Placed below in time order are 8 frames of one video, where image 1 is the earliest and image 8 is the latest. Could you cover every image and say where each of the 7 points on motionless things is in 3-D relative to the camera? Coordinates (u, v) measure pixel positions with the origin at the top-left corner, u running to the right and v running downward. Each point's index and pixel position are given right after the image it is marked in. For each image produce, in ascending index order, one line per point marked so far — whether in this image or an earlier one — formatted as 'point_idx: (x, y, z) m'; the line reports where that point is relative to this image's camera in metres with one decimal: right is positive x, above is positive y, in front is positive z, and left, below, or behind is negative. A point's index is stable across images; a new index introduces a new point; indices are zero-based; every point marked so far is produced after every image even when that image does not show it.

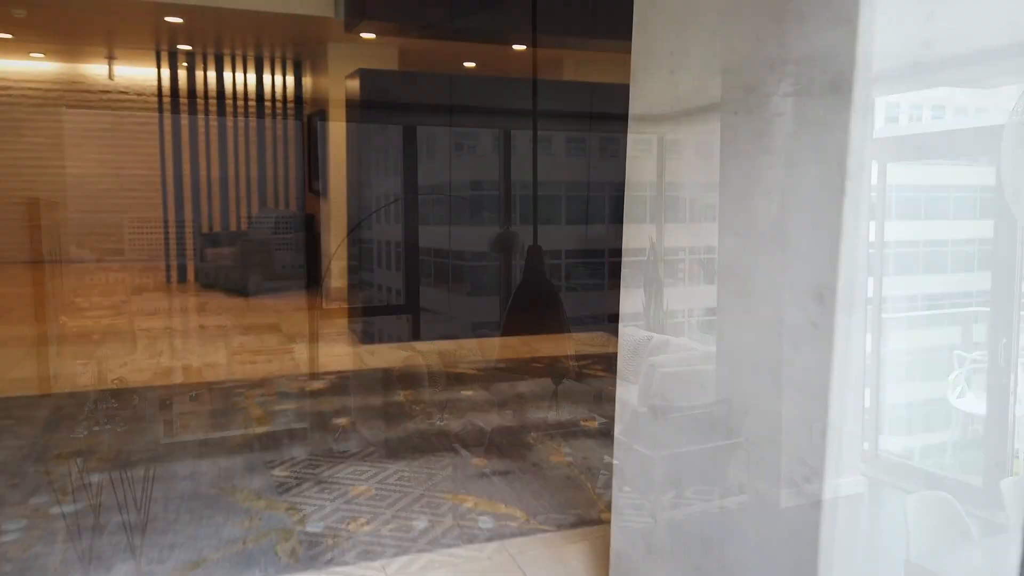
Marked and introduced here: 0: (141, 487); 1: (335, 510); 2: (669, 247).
0: (-1.5, -0.8, +3.2) m
1: (-0.7, -0.8, +3.0) m
2: (+0.4, +0.1, +1.9) m
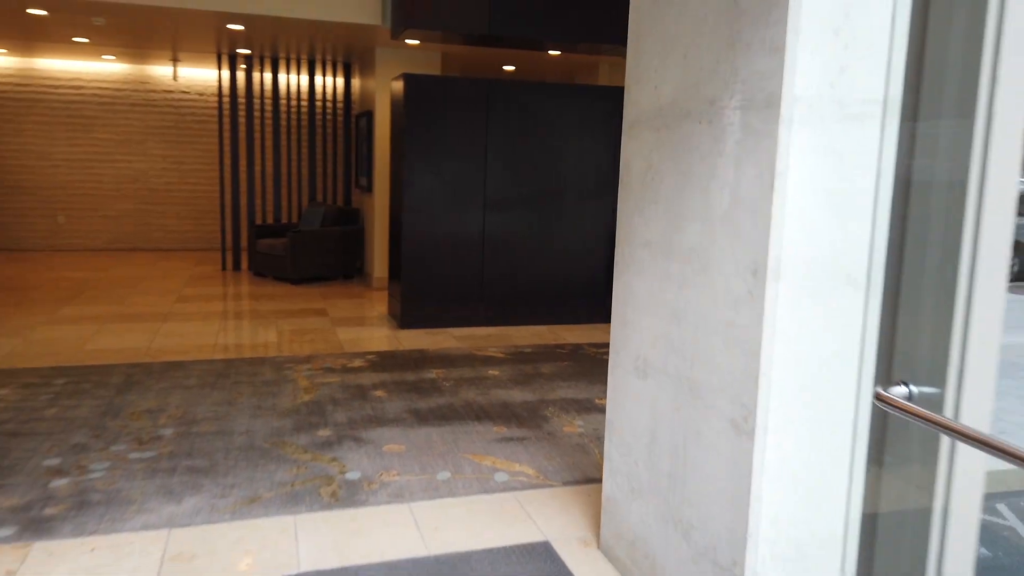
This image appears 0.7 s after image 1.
0: (-1.4, -0.7, +3.6) m
1: (-0.6, -0.7, +3.4) m
2: (+0.4, +0.2, +2.3) m
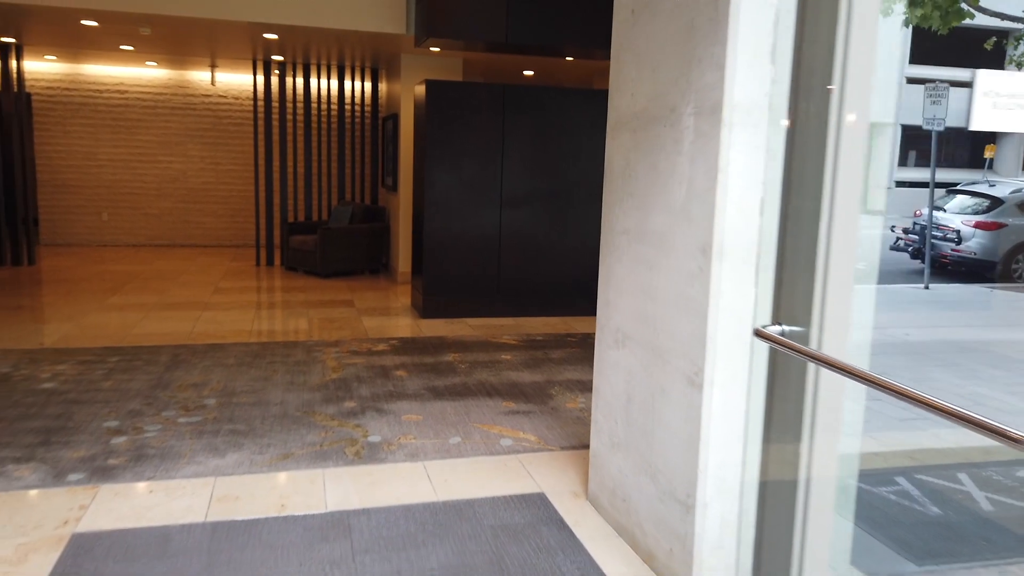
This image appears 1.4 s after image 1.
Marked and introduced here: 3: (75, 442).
0: (-1.4, -0.6, +4.1) m
1: (-0.6, -0.7, +3.8) m
2: (+0.4, +0.2, +2.6) m
3: (-2.0, -0.7, +3.5) m
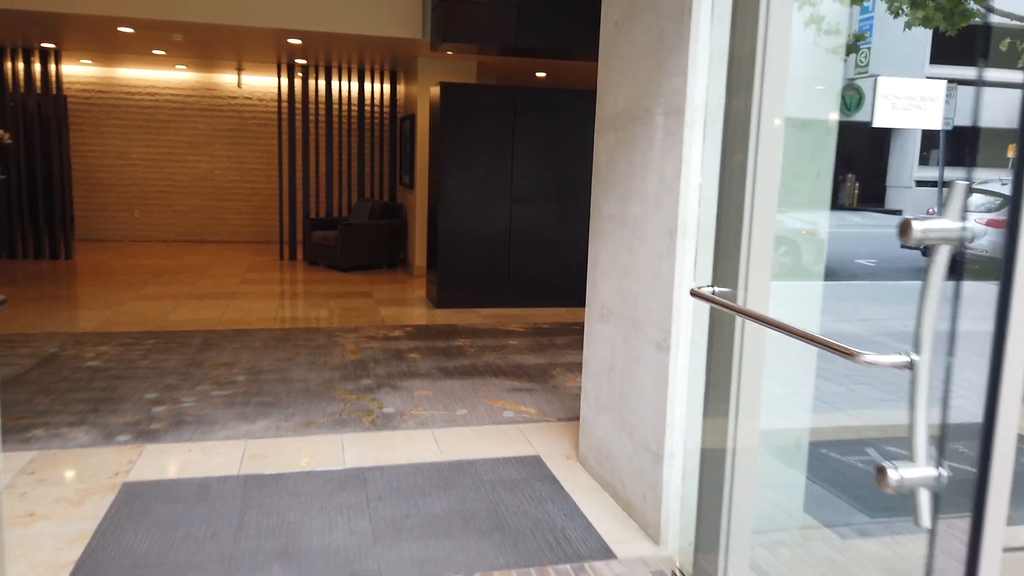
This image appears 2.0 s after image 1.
0: (-1.4, -0.5, +4.4) m
1: (-0.6, -0.6, +4.2) m
2: (+0.4, +0.3, +3.0) m
3: (-2.0, -0.6, +3.9) m
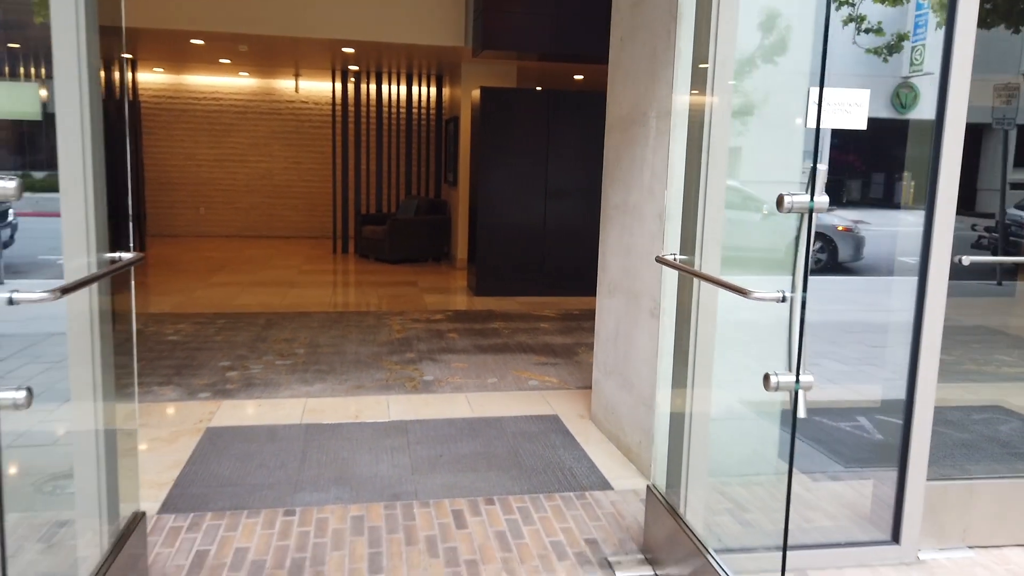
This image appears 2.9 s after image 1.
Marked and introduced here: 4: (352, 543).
0: (-1.2, -0.4, +5.0) m
1: (-0.4, -0.5, +4.7) m
2: (+0.5, +0.4, +3.5) m
3: (-1.8, -0.5, +4.5) m
4: (-0.5, -0.8, +2.5) m
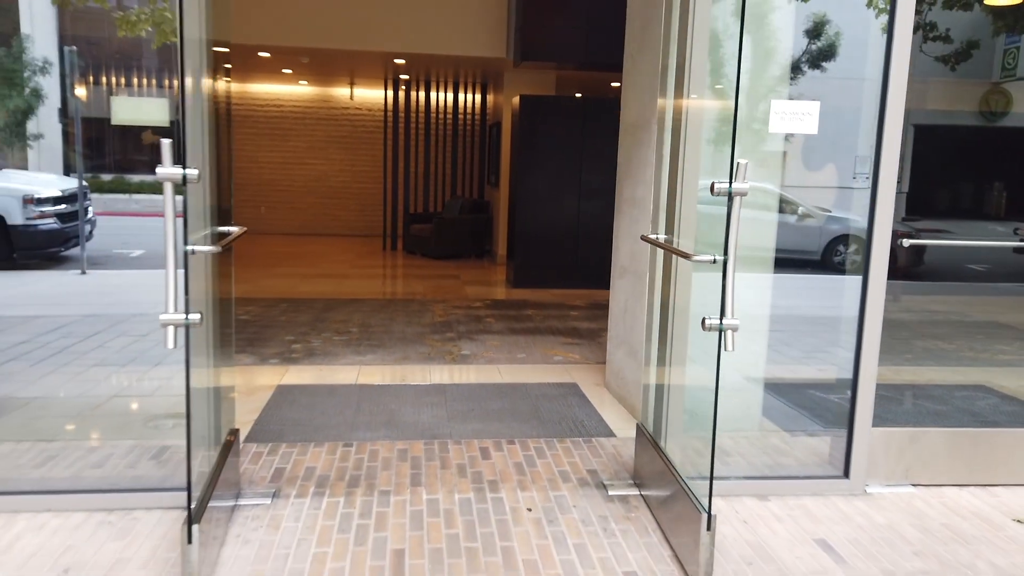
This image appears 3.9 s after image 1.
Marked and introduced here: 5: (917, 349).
0: (-1.0, -0.3, +5.7) m
1: (-0.2, -0.4, +5.3) m
2: (+0.6, +0.5, +4.0) m
3: (-1.6, -0.4, +5.2) m
4: (-0.5, -0.7, +3.1) m
5: (+1.8, -0.3, +3.5) m
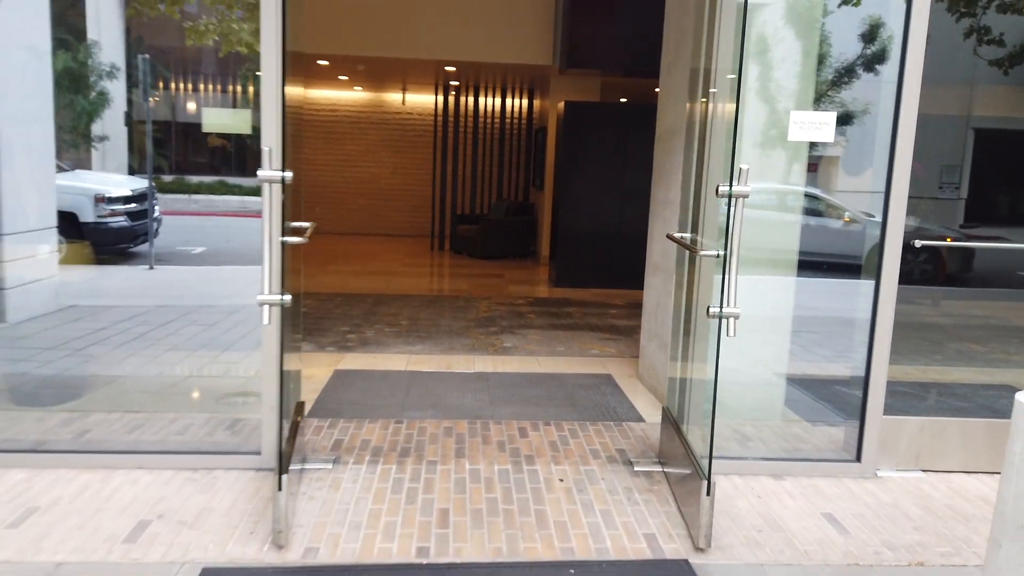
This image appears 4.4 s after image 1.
0: (-0.7, -0.3, +6.0) m
1: (+0.1, -0.4, +5.6) m
2: (+0.8, +0.5, +4.3) m
3: (-1.4, -0.3, +5.6) m
4: (-0.3, -0.7, +3.4) m
5: (+2.0, -0.3, +3.7) m
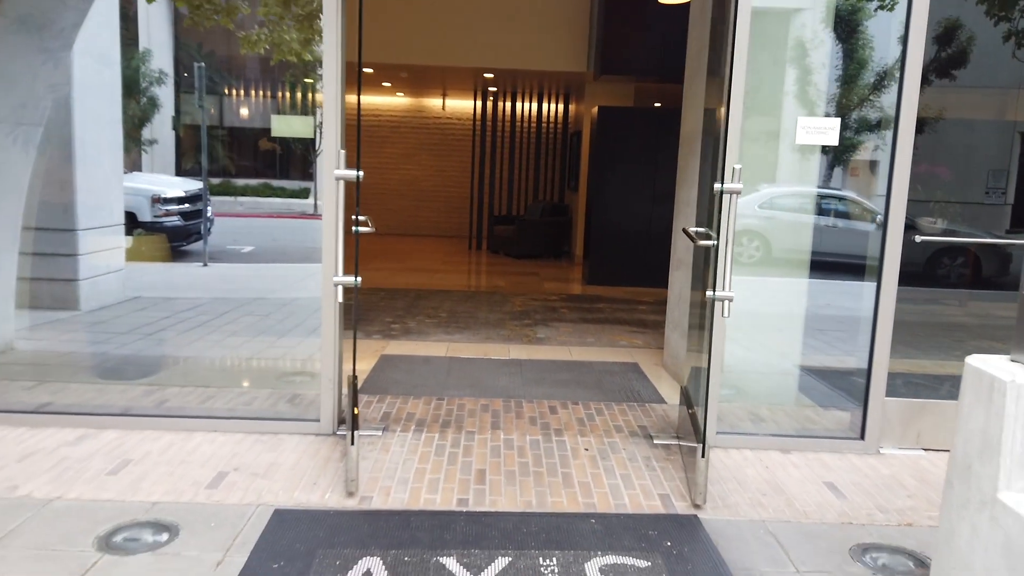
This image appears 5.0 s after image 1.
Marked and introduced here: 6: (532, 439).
0: (-0.4, -0.2, +6.4) m
1: (+0.3, -0.3, +5.9) m
2: (+1.0, +0.5, +4.6) m
3: (-1.1, -0.3, +6.0) m
4: (-0.2, -0.6, +3.8) m
5: (+2.2, -0.3, +4.0) m
6: (+0.1, -0.7, +3.5) m
